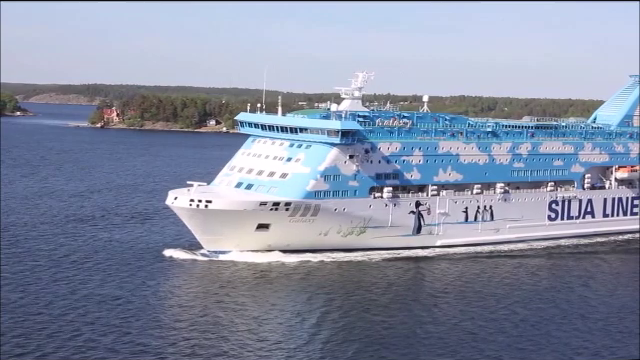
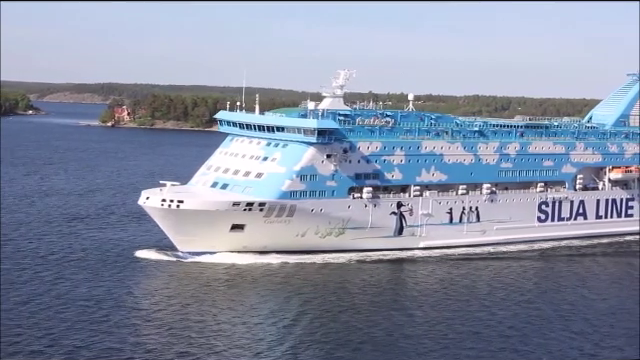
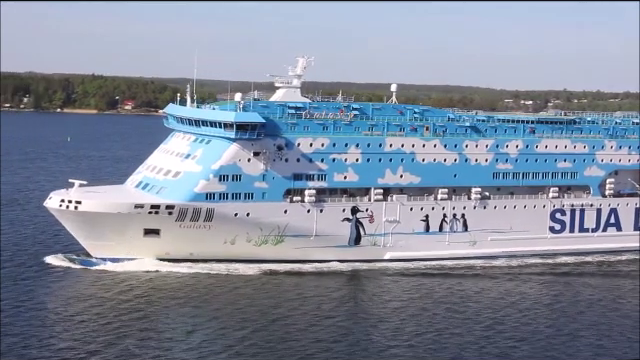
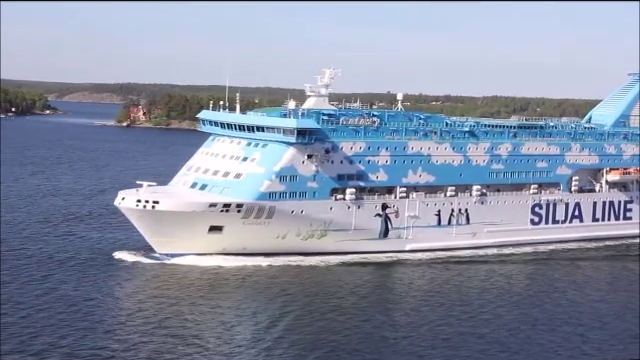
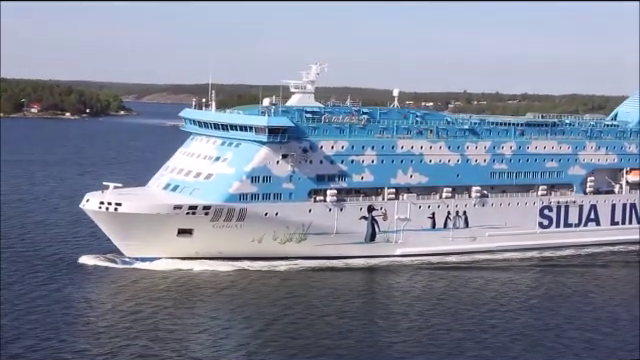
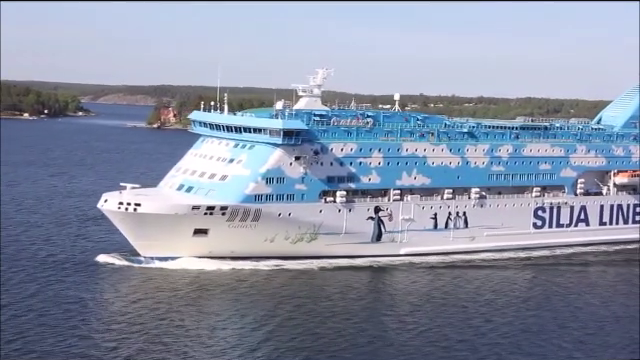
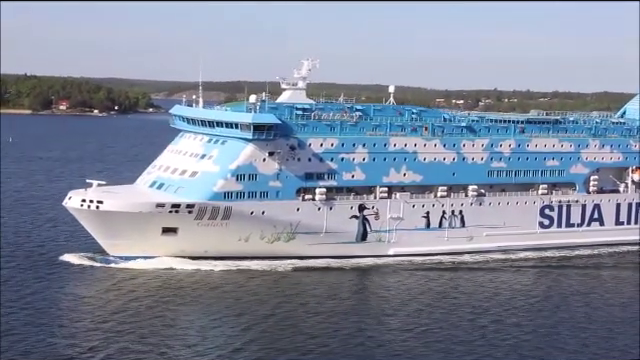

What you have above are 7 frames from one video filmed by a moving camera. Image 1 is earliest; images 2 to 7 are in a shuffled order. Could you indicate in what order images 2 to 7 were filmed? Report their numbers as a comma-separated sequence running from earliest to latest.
2, 4, 6, 5, 7, 3
